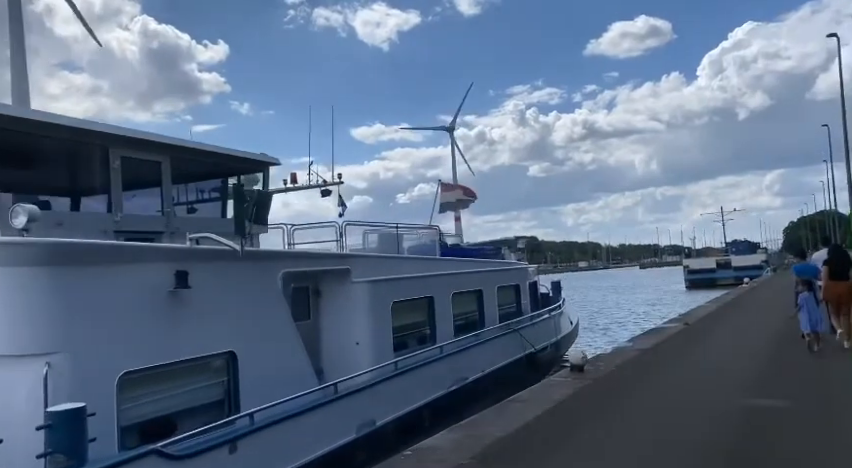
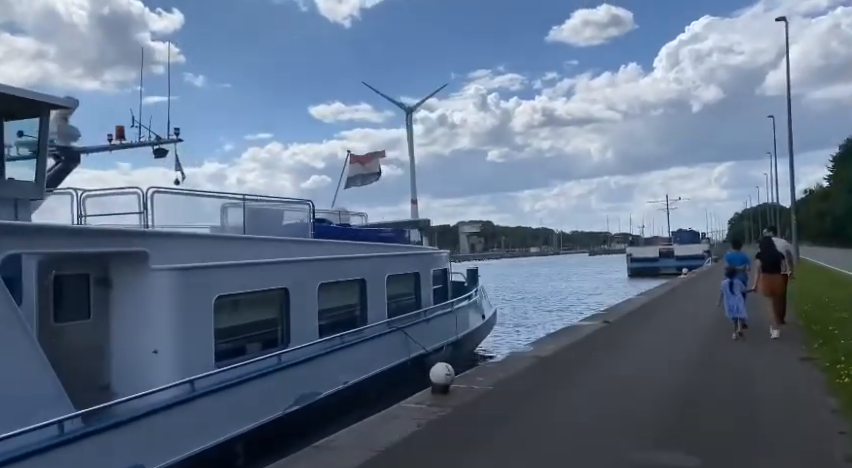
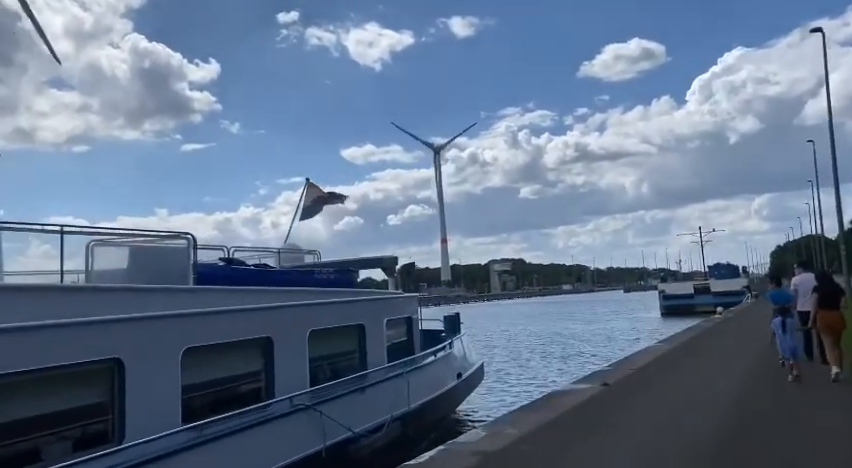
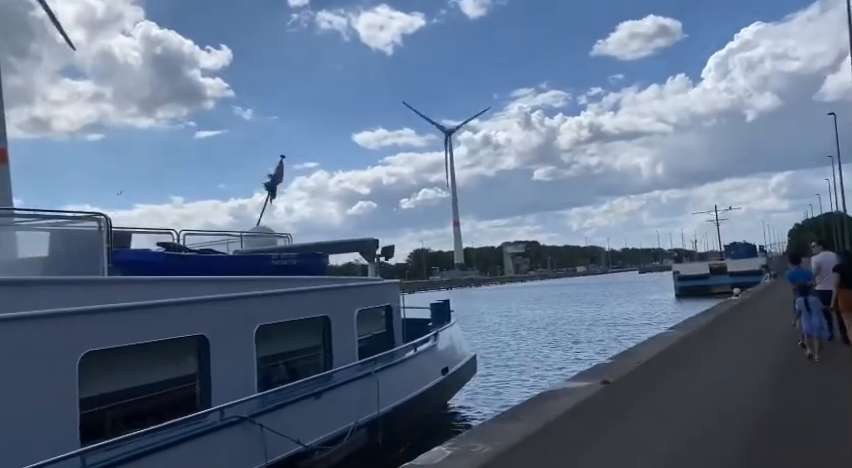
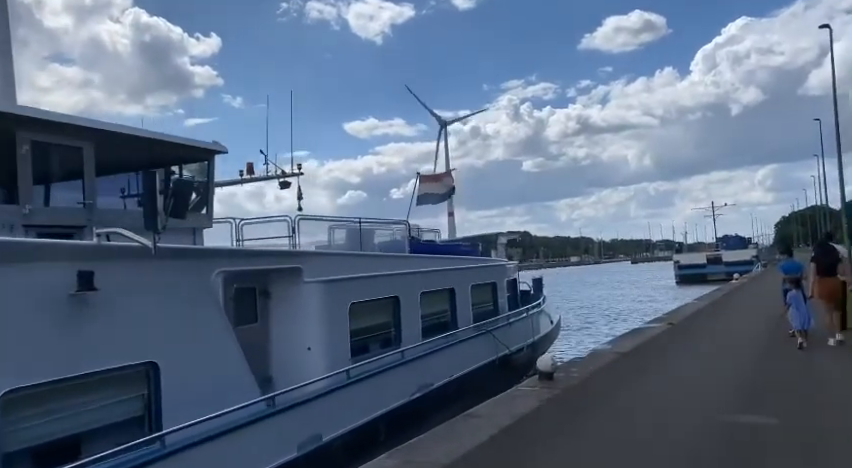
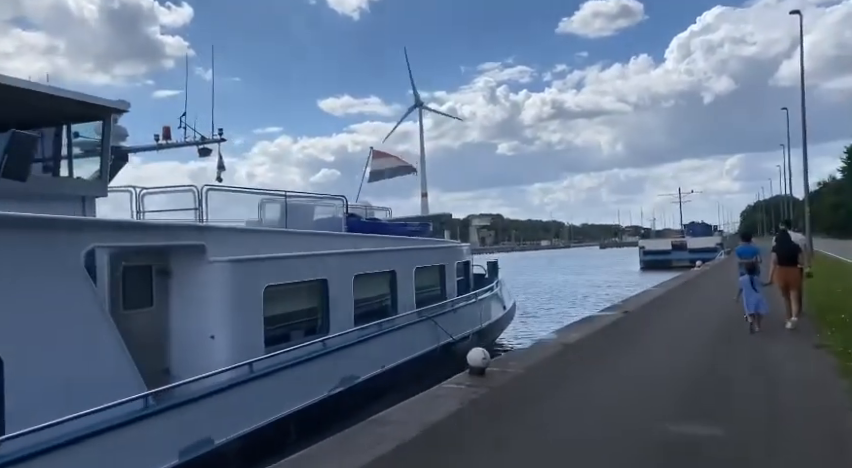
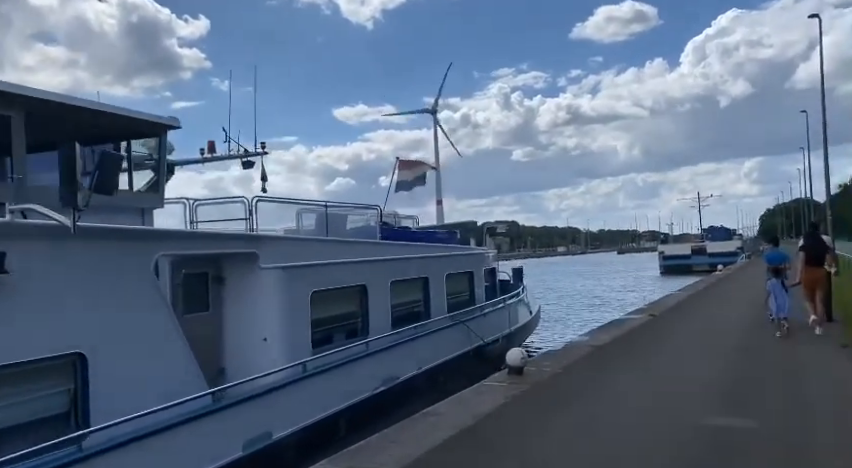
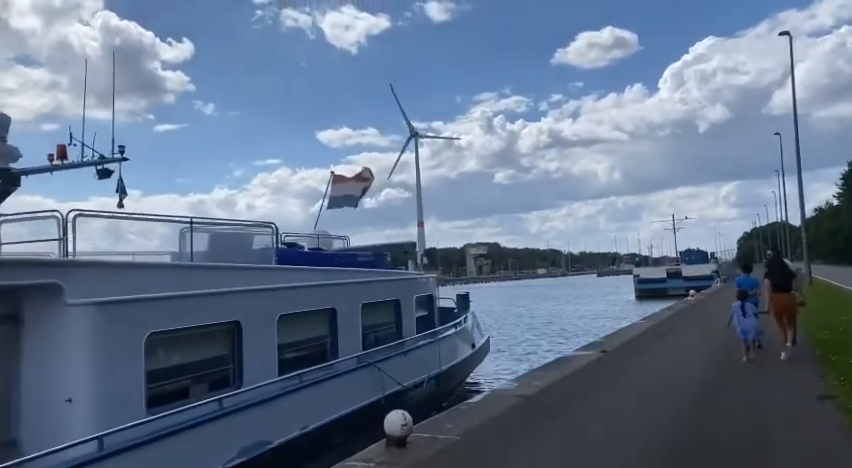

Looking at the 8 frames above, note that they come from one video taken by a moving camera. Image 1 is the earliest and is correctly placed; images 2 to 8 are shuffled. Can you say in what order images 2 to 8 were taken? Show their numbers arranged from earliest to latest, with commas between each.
5, 7, 6, 2, 8, 3, 4
